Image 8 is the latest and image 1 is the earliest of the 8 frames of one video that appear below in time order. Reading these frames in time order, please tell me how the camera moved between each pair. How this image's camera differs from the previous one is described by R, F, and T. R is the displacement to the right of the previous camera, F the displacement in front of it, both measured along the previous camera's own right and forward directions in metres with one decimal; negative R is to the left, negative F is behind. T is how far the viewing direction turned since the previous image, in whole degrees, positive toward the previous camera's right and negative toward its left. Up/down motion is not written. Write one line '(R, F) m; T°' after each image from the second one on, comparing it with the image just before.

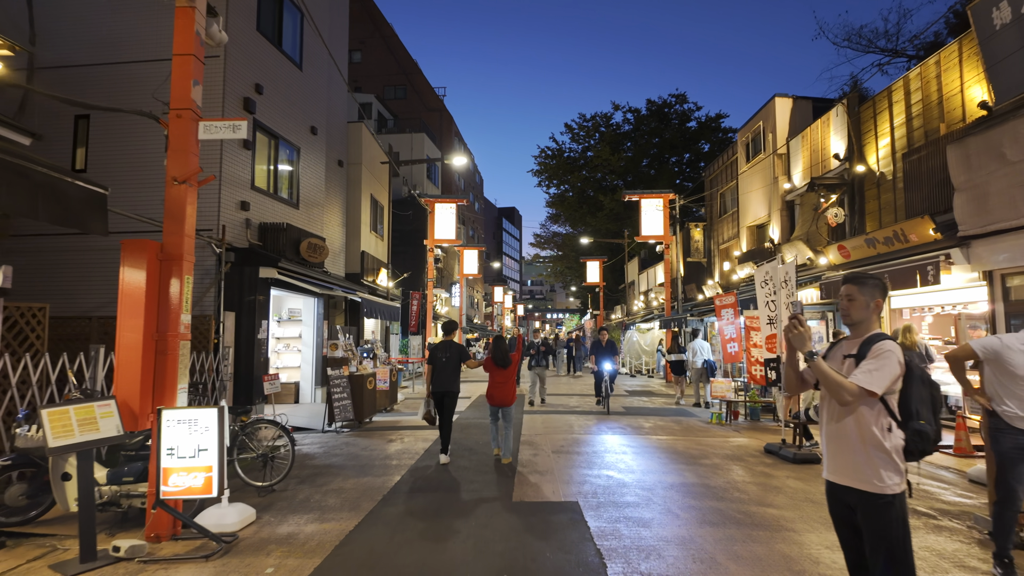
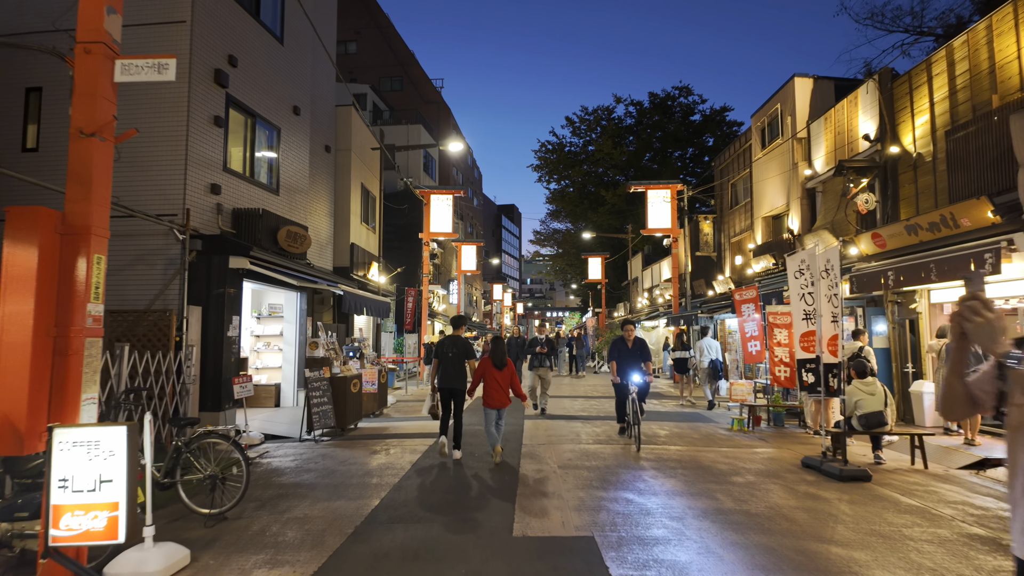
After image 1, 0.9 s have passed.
(0.0, +1.2) m; 0°
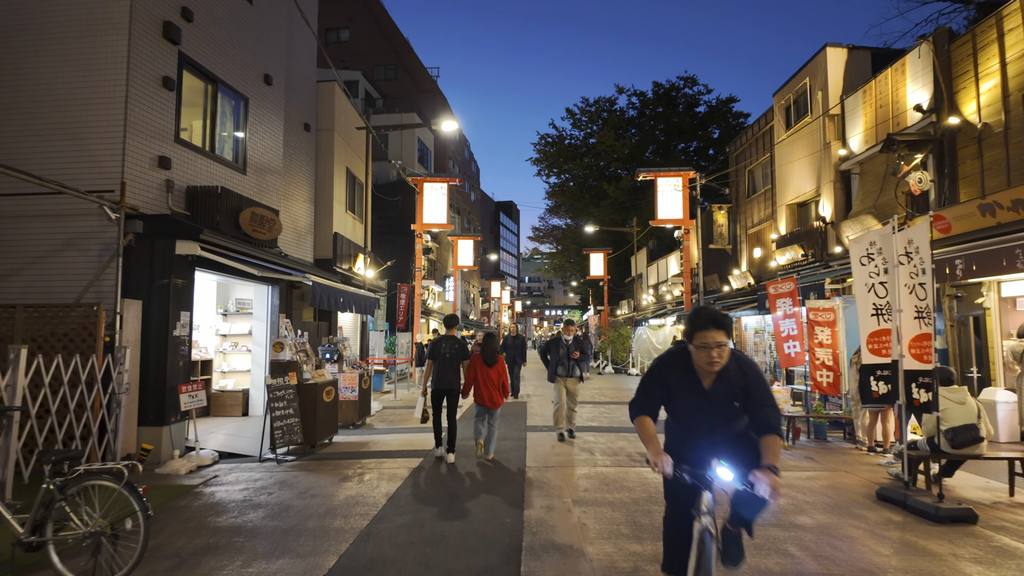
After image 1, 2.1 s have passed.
(0.0, +1.6) m; 0°
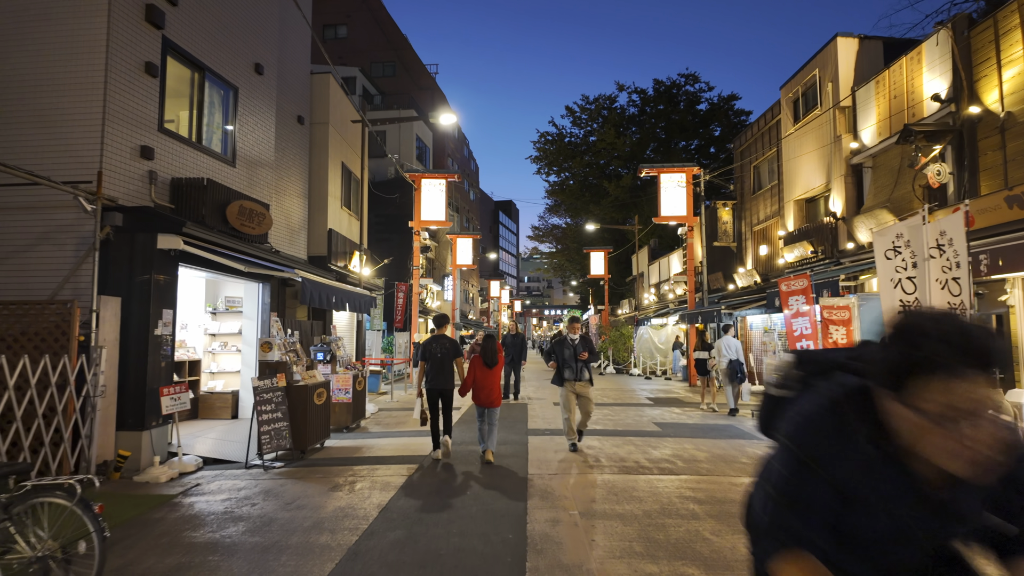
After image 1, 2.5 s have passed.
(0.0, +0.5) m; 0°
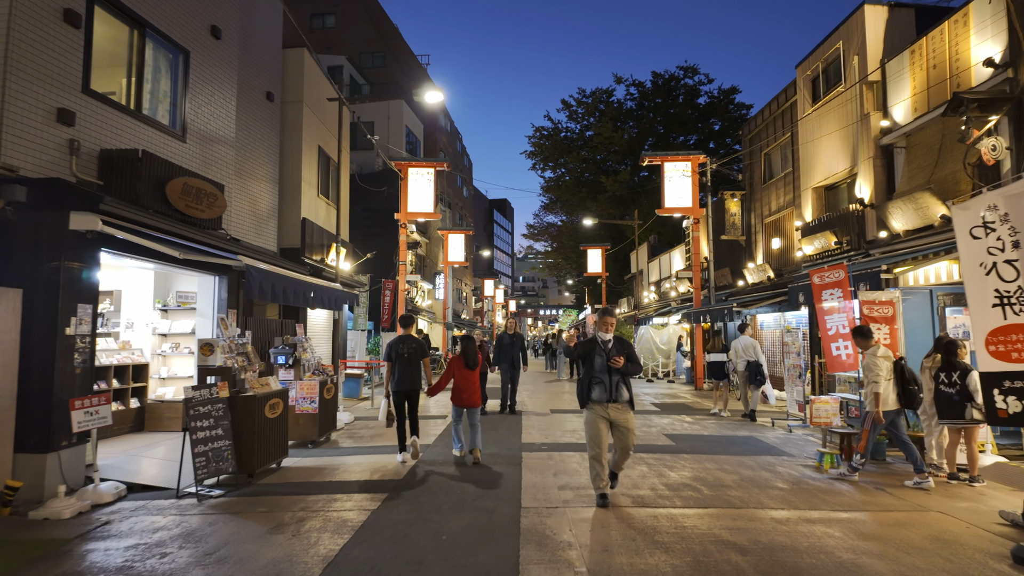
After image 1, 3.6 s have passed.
(+0.1, +1.4) m; 0°
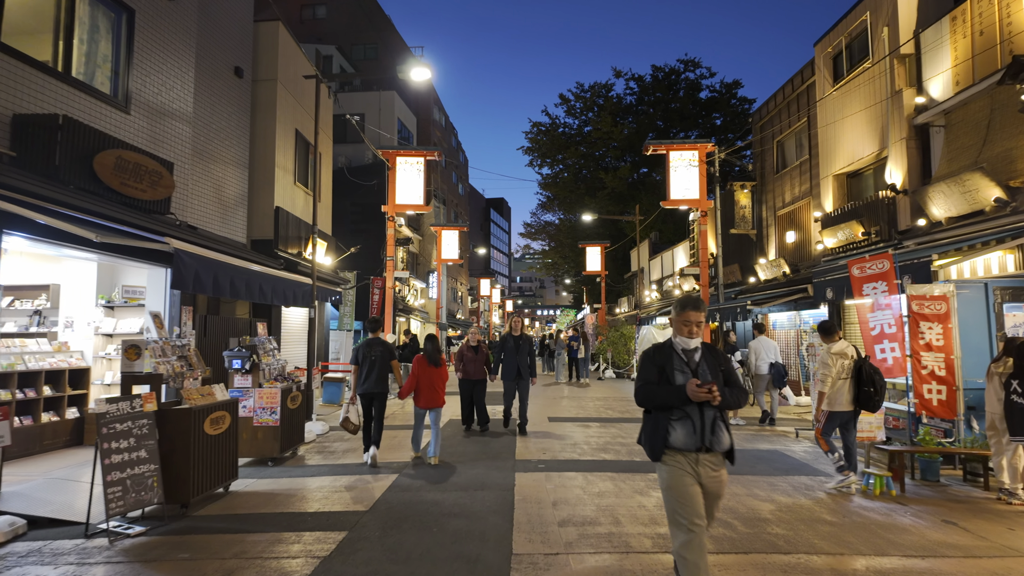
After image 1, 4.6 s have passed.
(+0.1, +1.2) m; 0°
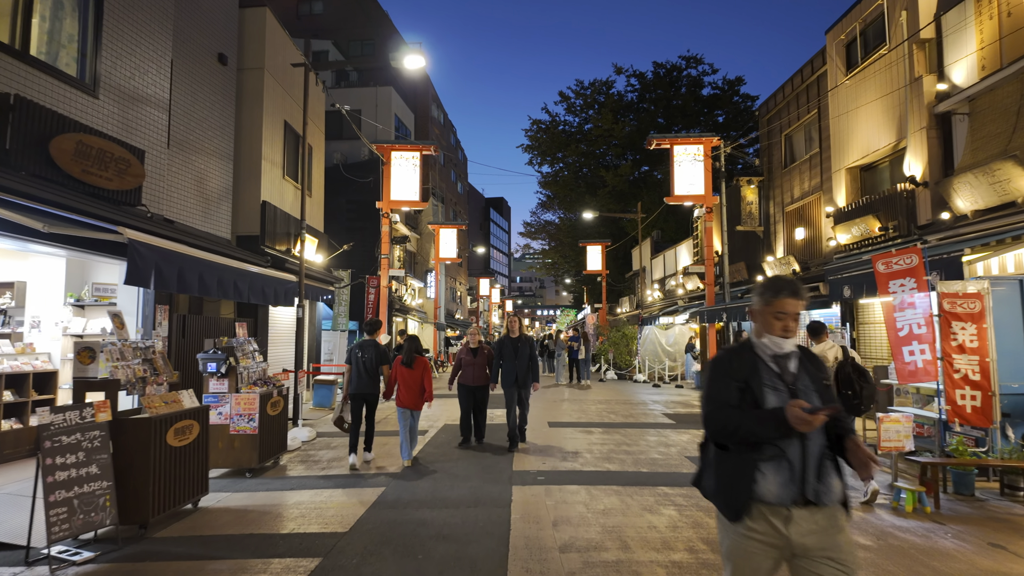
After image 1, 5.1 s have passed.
(0.0, +0.6) m; 0°
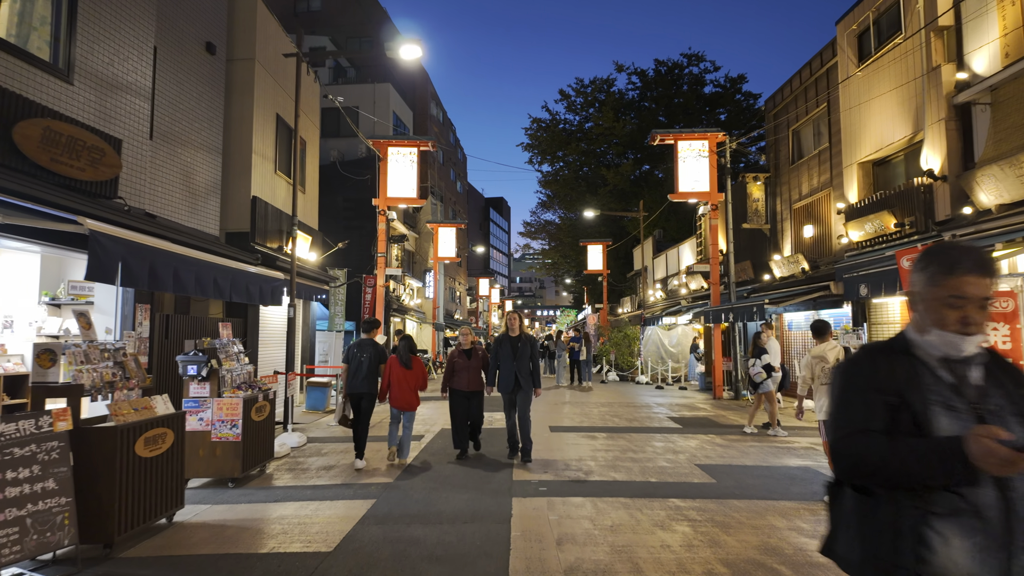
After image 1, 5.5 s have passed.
(0.0, +0.4) m; 0°
